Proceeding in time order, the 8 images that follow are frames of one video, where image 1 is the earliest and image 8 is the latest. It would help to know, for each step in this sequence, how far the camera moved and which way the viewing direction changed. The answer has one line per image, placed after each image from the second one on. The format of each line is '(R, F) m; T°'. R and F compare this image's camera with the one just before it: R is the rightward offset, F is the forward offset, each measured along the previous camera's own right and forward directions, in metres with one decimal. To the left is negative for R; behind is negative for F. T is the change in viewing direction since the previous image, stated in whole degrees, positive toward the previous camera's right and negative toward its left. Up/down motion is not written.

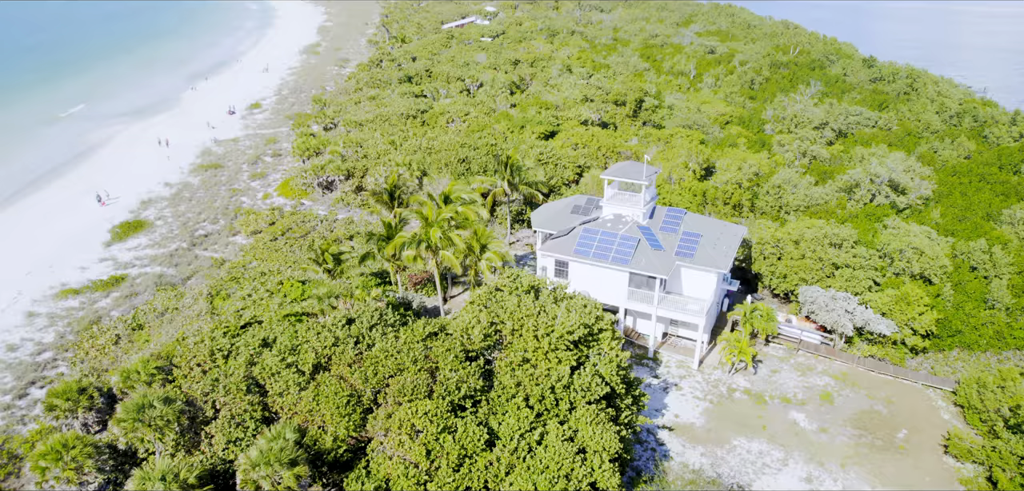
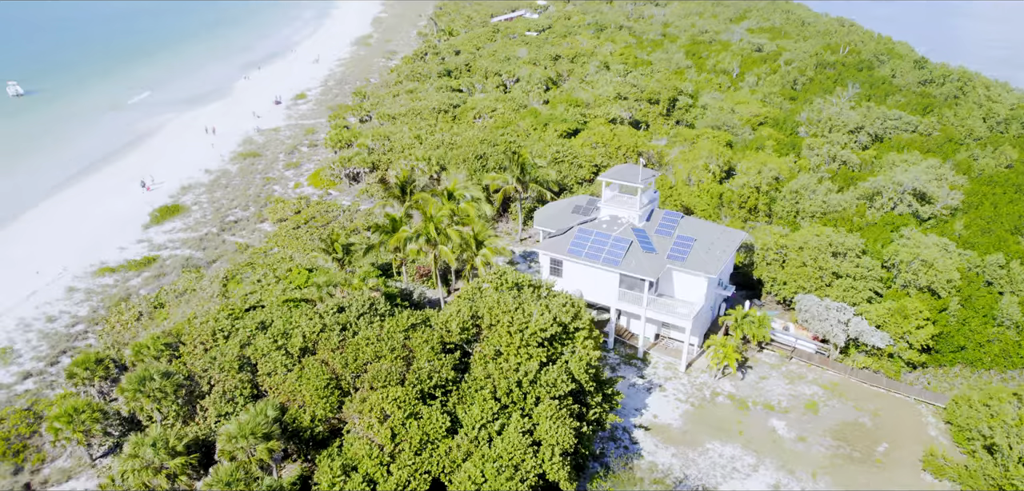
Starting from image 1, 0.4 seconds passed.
(+1.8, -0.6) m; -5°
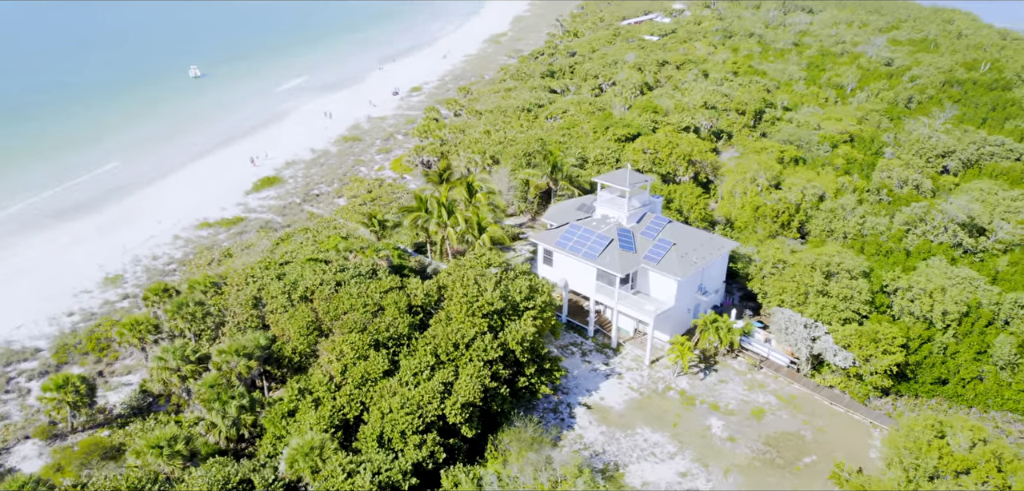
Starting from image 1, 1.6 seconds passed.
(+5.2, -1.9) m; -12°
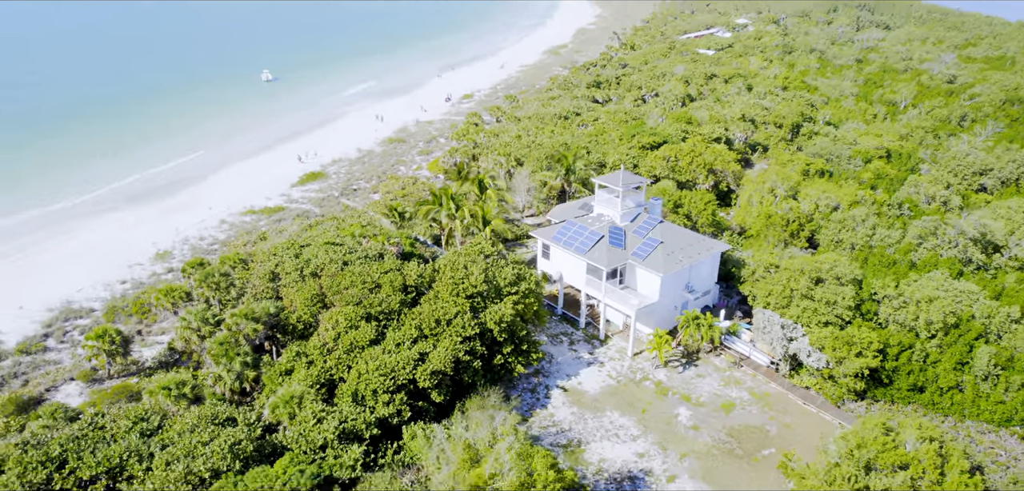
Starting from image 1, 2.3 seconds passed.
(+2.6, -1.4) m; -6°
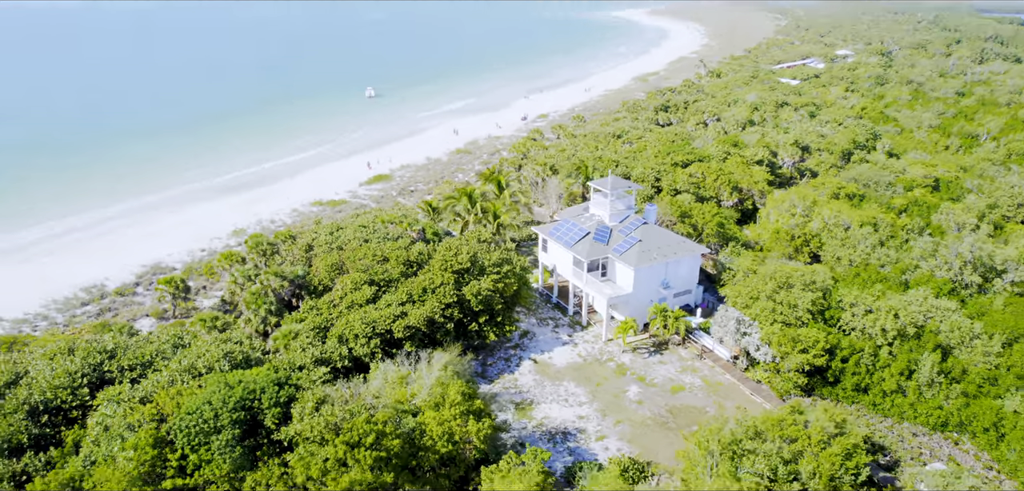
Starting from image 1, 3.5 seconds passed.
(+4.6, -2.9) m; -9°
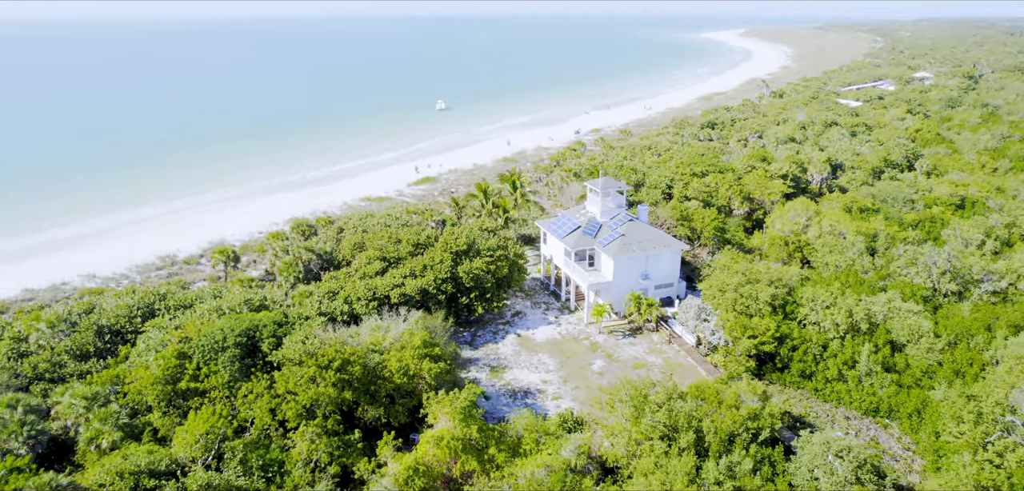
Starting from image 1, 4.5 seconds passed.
(+3.9, -3.1) m; -7°
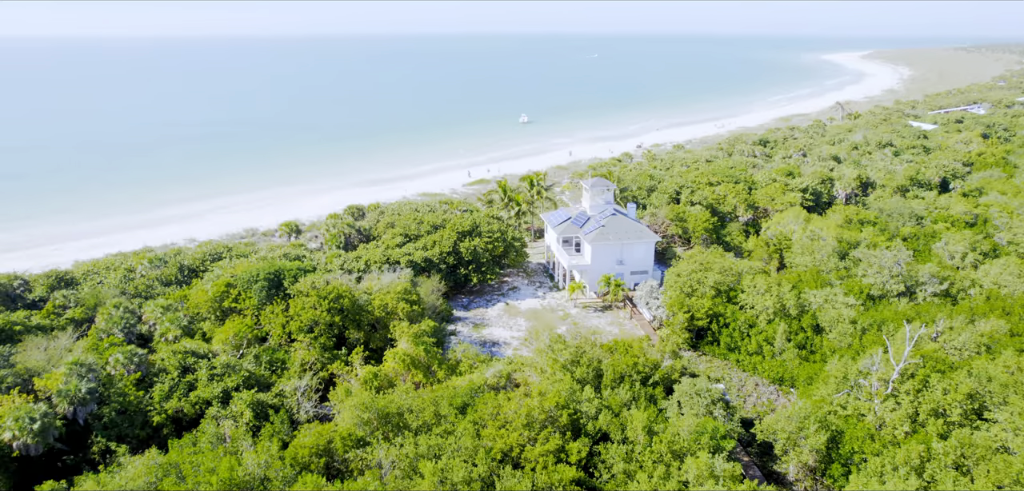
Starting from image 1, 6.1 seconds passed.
(+5.8, -5.0) m; -10°
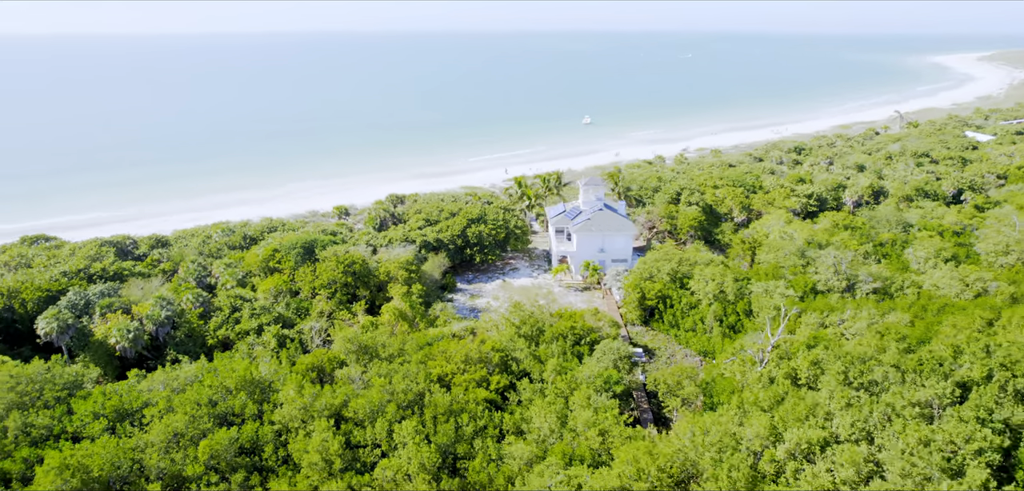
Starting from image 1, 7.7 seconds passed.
(+5.7, -5.8) m; -8°
